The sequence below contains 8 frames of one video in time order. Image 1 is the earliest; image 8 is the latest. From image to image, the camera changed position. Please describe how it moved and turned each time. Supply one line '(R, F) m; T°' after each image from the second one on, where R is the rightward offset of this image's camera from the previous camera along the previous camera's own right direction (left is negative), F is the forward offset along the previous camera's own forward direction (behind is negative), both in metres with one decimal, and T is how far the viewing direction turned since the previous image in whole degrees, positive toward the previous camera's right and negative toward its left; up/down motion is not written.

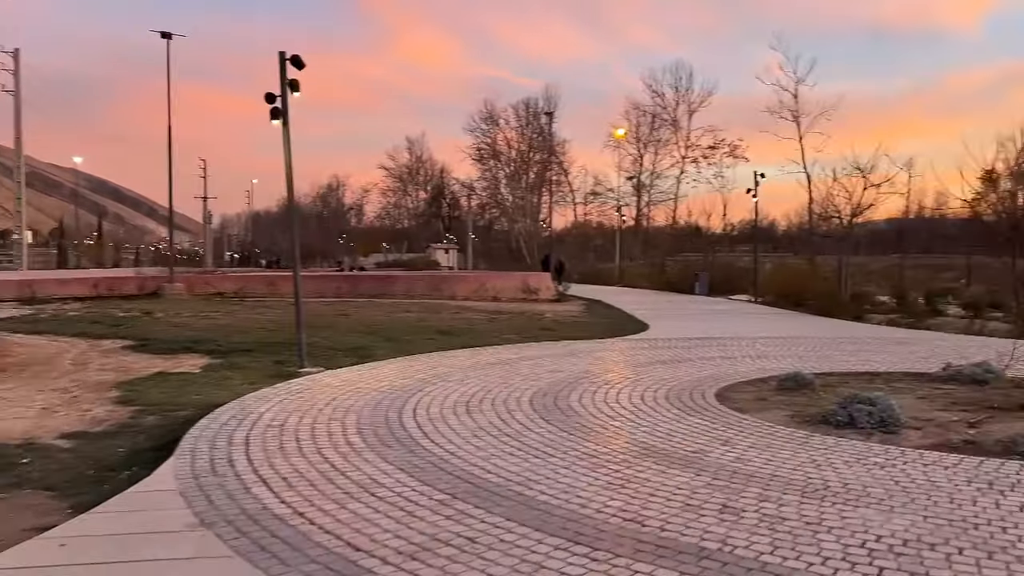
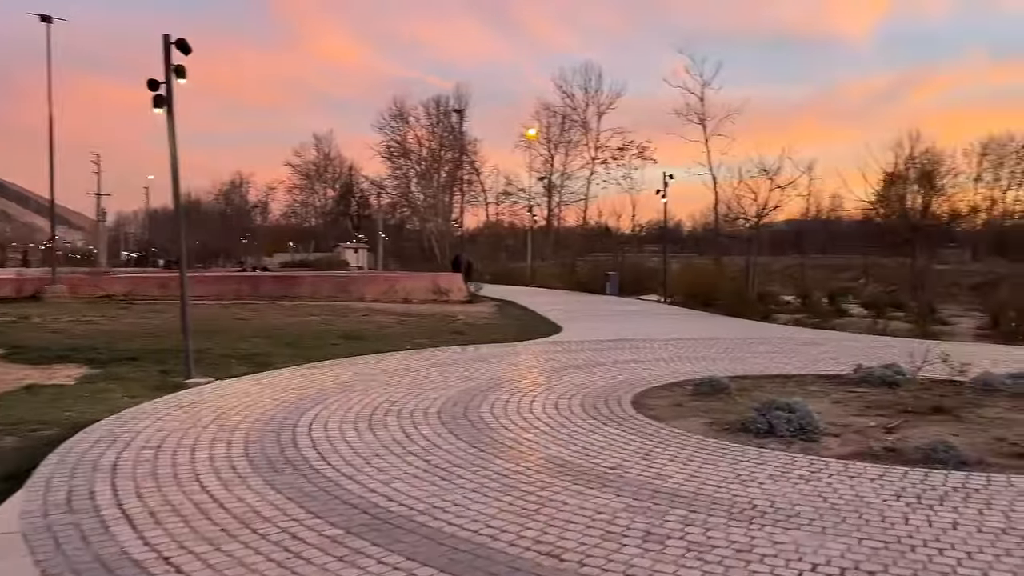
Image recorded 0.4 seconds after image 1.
(+0.1, +0.5) m; +6°
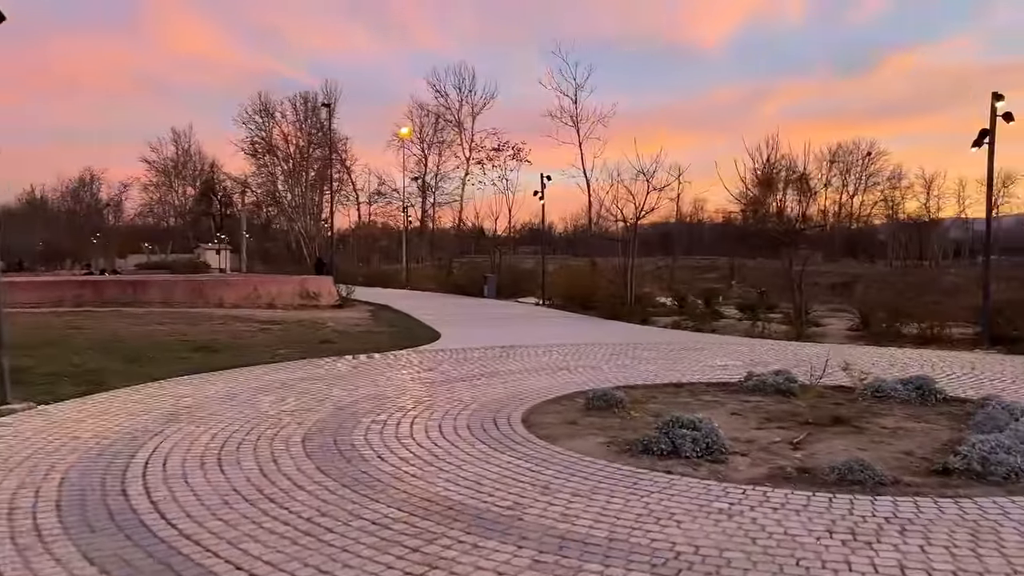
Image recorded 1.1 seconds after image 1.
(0.0, +0.9) m; +8°
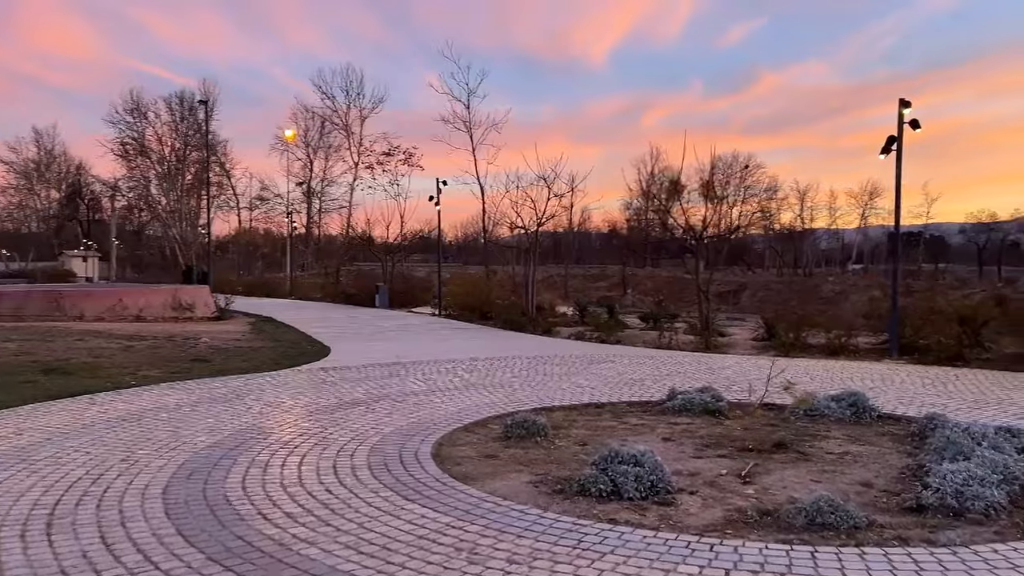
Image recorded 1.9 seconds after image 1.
(-0.2, +1.1) m; +7°
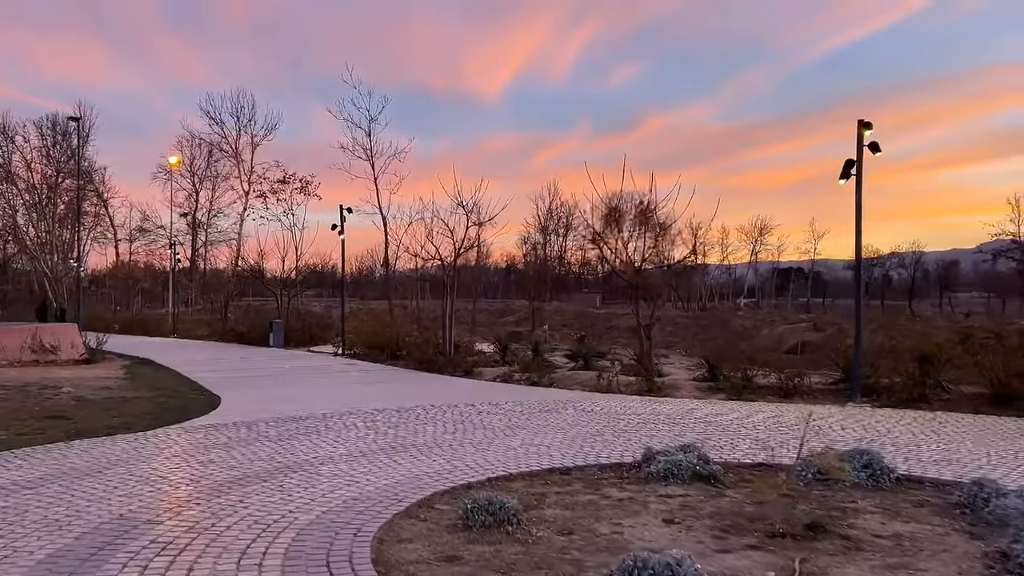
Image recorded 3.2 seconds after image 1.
(-0.4, +1.7) m; +7°
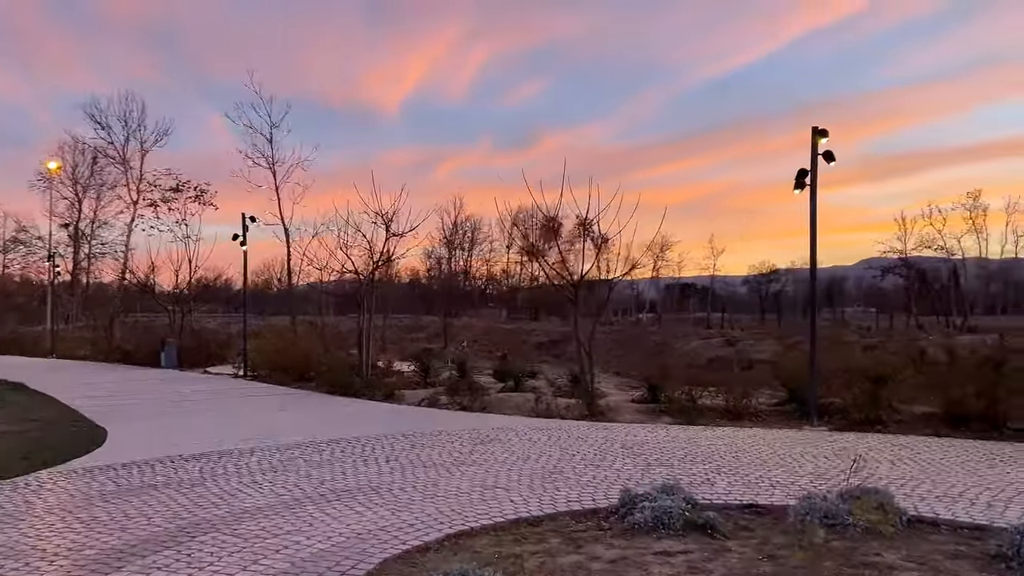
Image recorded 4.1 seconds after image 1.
(-0.4, +1.2) m; +7°
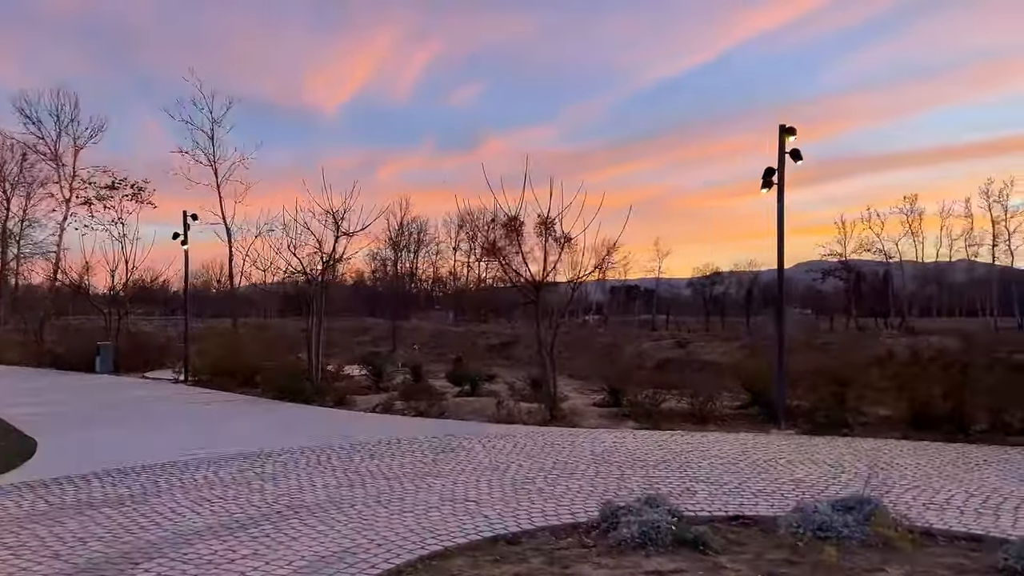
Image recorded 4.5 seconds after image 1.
(-0.2, +0.5) m; +4°
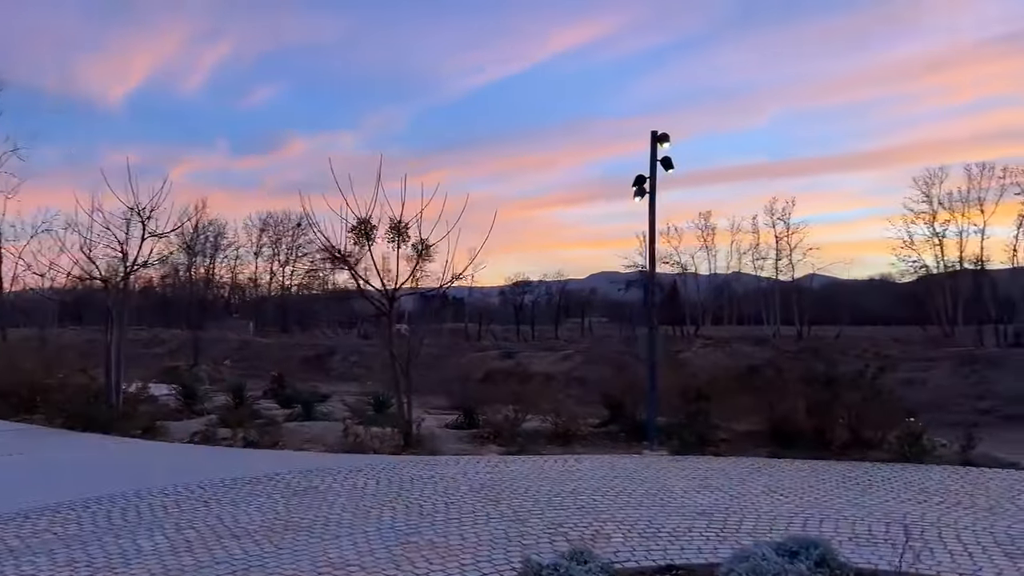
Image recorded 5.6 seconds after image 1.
(-0.6, +1.2) m; +13°
